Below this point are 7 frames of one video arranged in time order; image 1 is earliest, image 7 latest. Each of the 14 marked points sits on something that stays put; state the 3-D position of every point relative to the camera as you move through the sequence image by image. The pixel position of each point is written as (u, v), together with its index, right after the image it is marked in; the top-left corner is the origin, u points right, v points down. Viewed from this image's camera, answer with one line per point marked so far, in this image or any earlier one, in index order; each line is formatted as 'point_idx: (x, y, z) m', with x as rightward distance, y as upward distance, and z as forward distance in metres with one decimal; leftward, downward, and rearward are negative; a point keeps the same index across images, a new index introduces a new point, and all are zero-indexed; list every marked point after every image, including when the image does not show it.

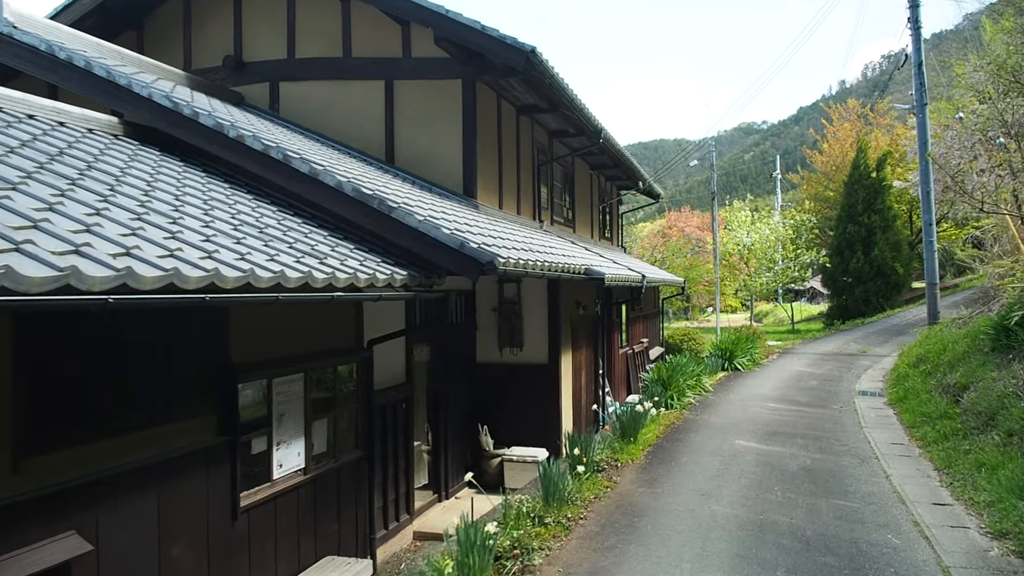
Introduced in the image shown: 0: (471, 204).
0: (-0.4, +0.8, +7.6) m
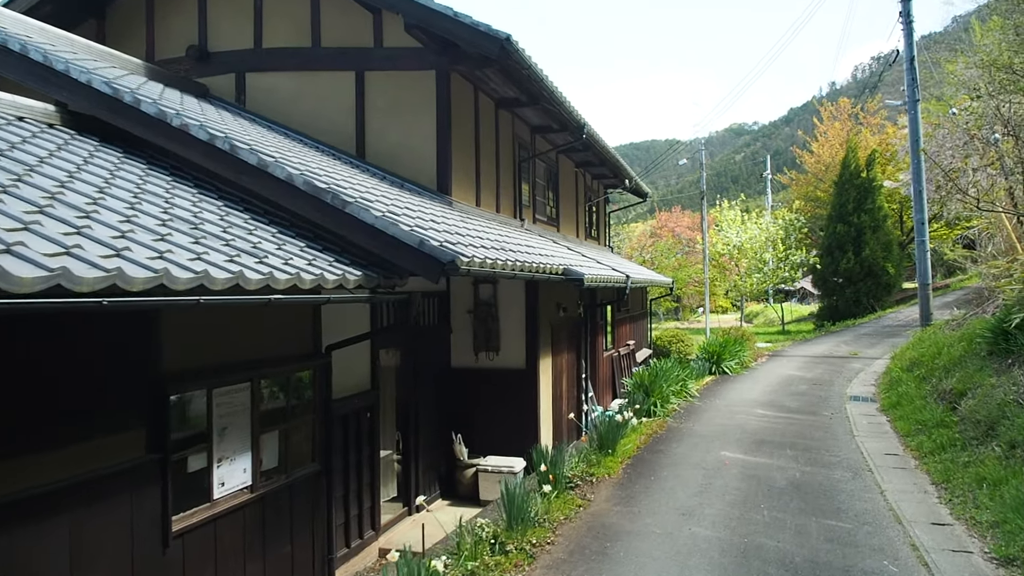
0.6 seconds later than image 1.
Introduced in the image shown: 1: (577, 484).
0: (-0.6, +0.8, +7.3) m
1: (+0.4, -1.2, +5.0) m
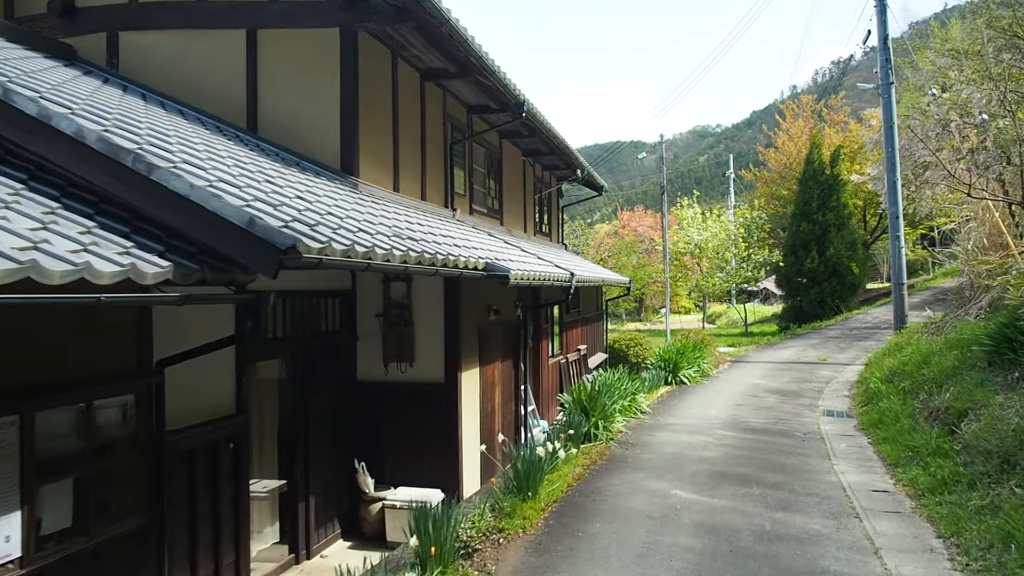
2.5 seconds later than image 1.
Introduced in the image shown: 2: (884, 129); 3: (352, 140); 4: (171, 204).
0: (-1.2, +0.8, +6.1) m
1: (-0.1, -1.2, +3.9) m
2: (+4.9, +2.1, +11.2) m
3: (-1.2, +1.1, +6.2) m
4: (-1.3, +0.3, +3.2) m
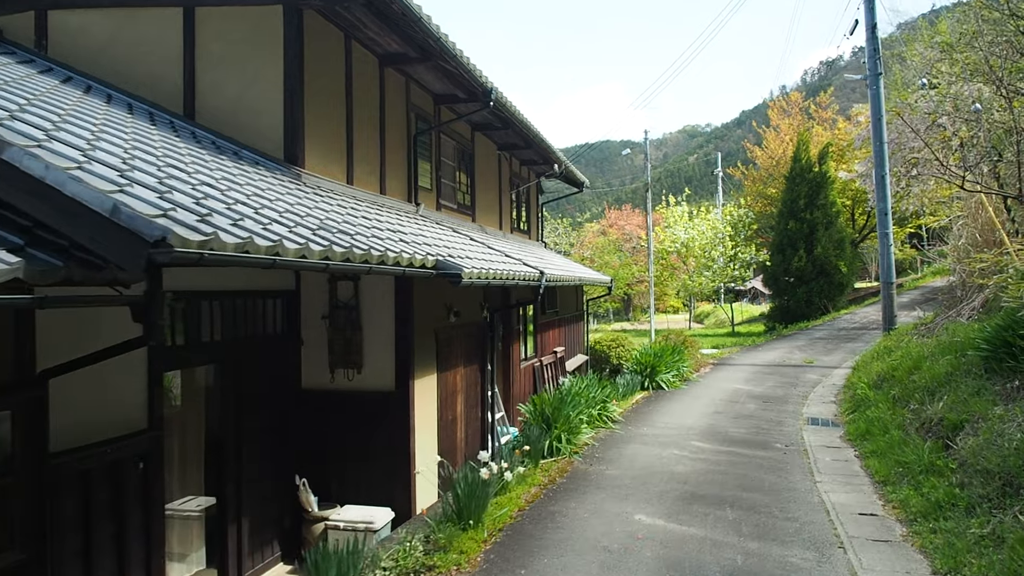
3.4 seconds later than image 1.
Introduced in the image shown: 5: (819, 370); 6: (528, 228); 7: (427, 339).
0: (-1.5, +0.8, +5.6) m
1: (-0.4, -1.2, +3.4) m
2: (+4.6, +2.1, +10.8) m
3: (-1.5, +1.1, +5.7) m
4: (-1.5, +0.3, +2.7) m
5: (+3.9, -1.0, +10.8) m
6: (+0.3, +1.0, +13.7) m
7: (-0.6, -0.3, +5.8) m
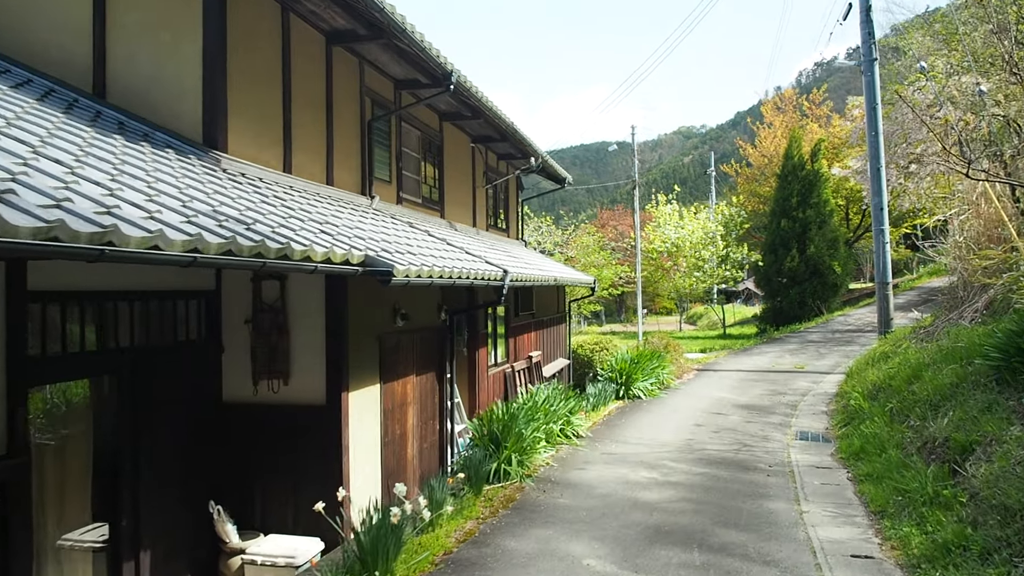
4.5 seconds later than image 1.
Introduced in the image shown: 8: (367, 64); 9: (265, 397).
0: (-1.8, +0.8, +5.0) m
1: (-0.7, -1.2, +2.7) m
2: (+4.3, +2.1, +10.2) m
3: (-1.8, +1.1, +5.0) m
4: (-1.8, +0.3, +2.0) m
5: (+3.6, -1.1, +10.1) m
6: (-0.1, +1.0, +13.0) m
7: (-0.9, -0.3, +5.1) m
8: (-1.2, +1.9, +7.3) m
9: (-1.4, -0.6, +4.9) m
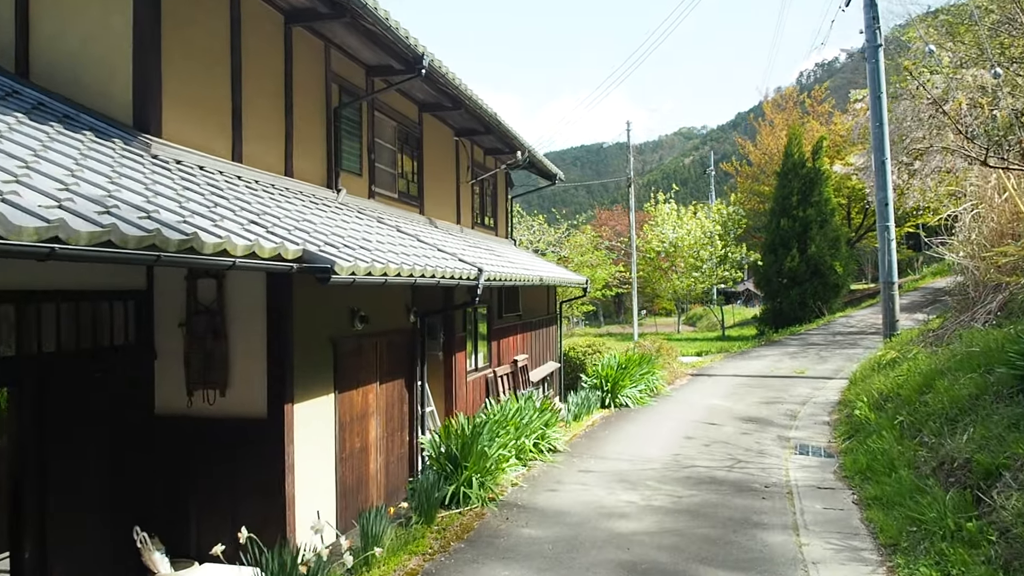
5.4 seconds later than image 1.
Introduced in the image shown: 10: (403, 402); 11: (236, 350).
0: (-1.9, +0.8, +4.4) m
1: (-0.9, -1.2, +2.2) m
2: (+4.1, +2.1, +9.6) m
3: (-1.9, +1.1, +4.5) m
4: (-2.0, +0.3, +1.5) m
5: (+3.4, -1.1, +9.6) m
6: (-0.3, +1.0, +12.5) m
7: (-1.1, -0.3, +4.6) m
8: (-1.4, +1.9, +6.8) m
9: (-1.6, -0.6, +4.4) m
10: (-0.8, -0.8, +6.1) m
11: (-1.4, -0.3, +4.3) m
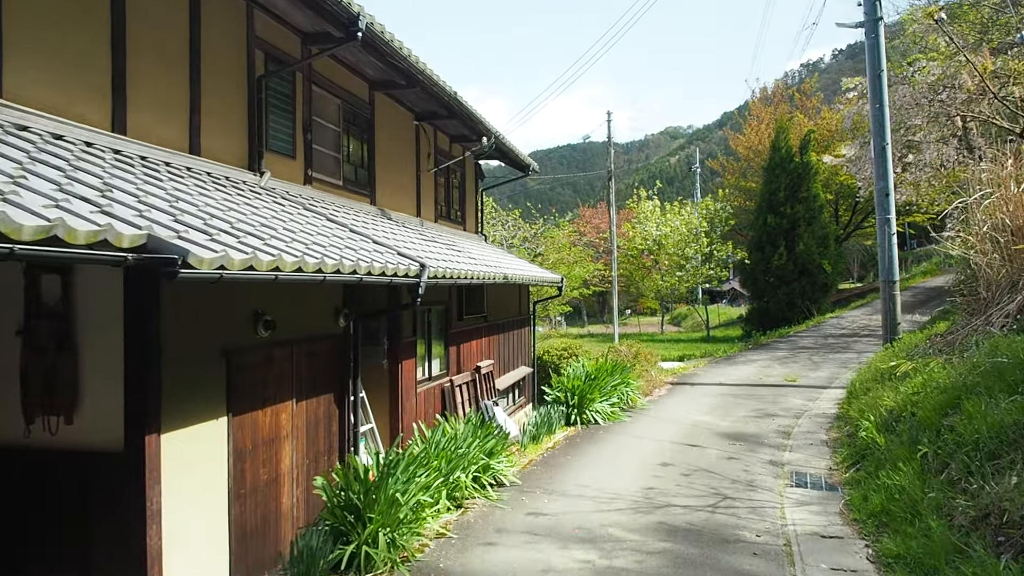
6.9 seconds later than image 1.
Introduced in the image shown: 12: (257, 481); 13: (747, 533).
0: (-2.2, +0.8, +3.5) m
1: (-1.1, -1.2, +1.3) m
2: (+3.7, +2.1, +8.8) m
3: (-2.2, +1.1, +3.6) m
4: (-2.2, +0.3, +0.6) m
5: (+3.0, -1.0, +8.8) m
6: (-0.7, +1.0, +11.6) m
7: (-1.4, -0.3, +3.7) m
8: (-1.8, +1.9, +5.8) m
9: (-1.9, -0.6, +3.5) m
10: (-1.1, -0.8, +5.1) m
11: (-1.7, -0.3, +3.4) m
12: (-1.3, -0.9, +4.2) m
13: (+1.1, -1.1, +4.0) m
